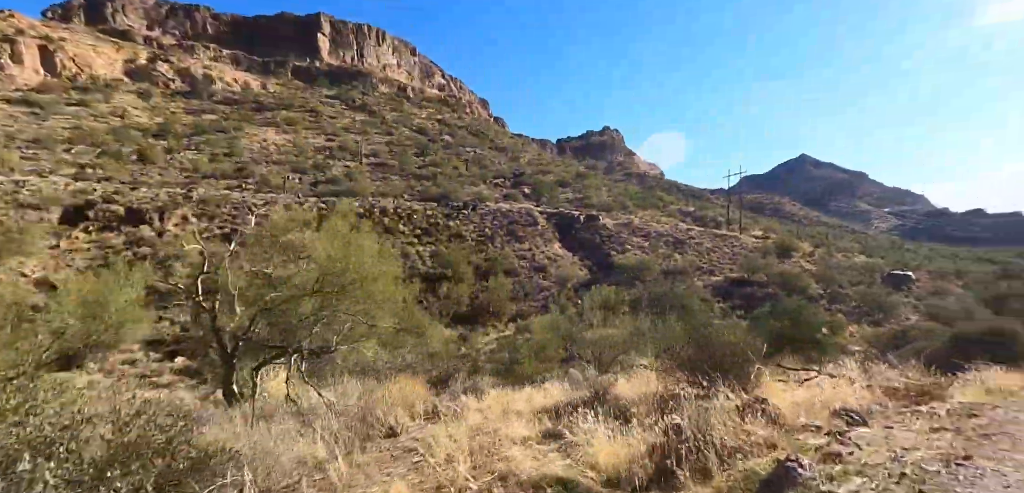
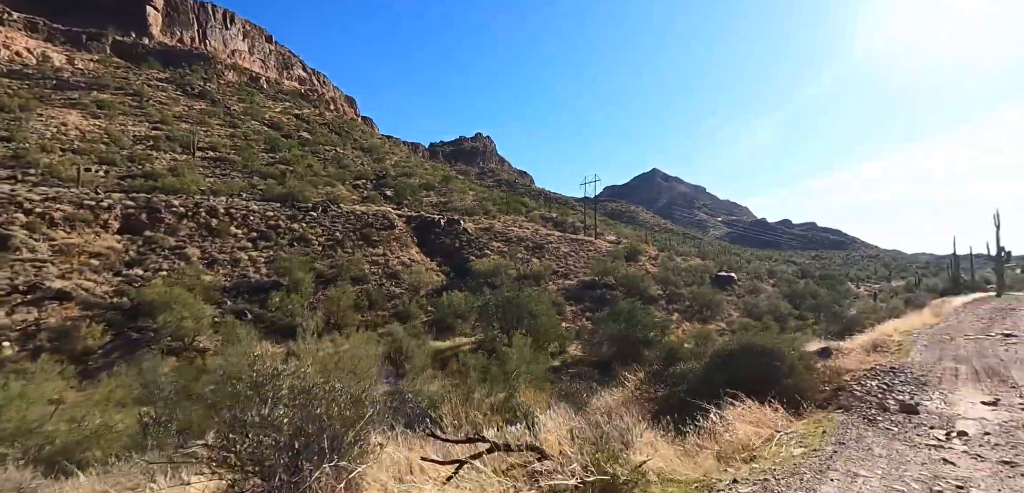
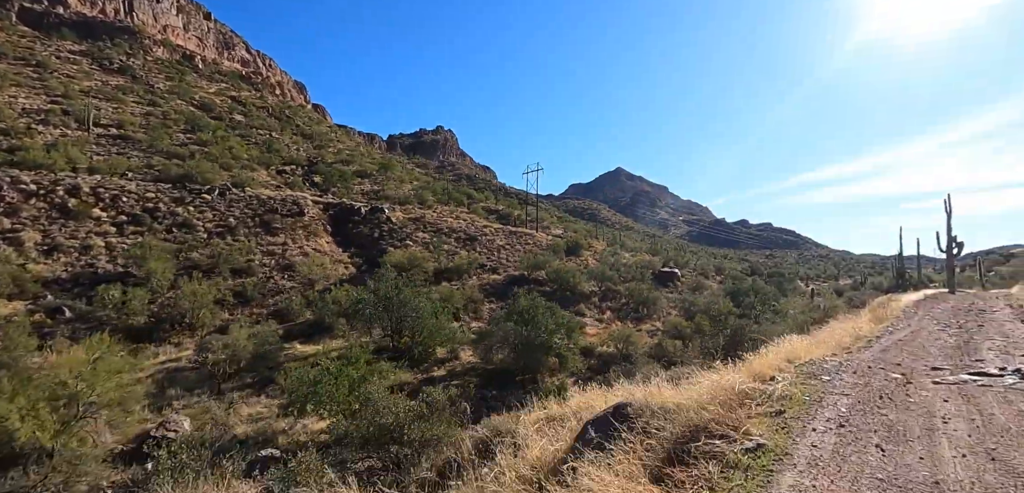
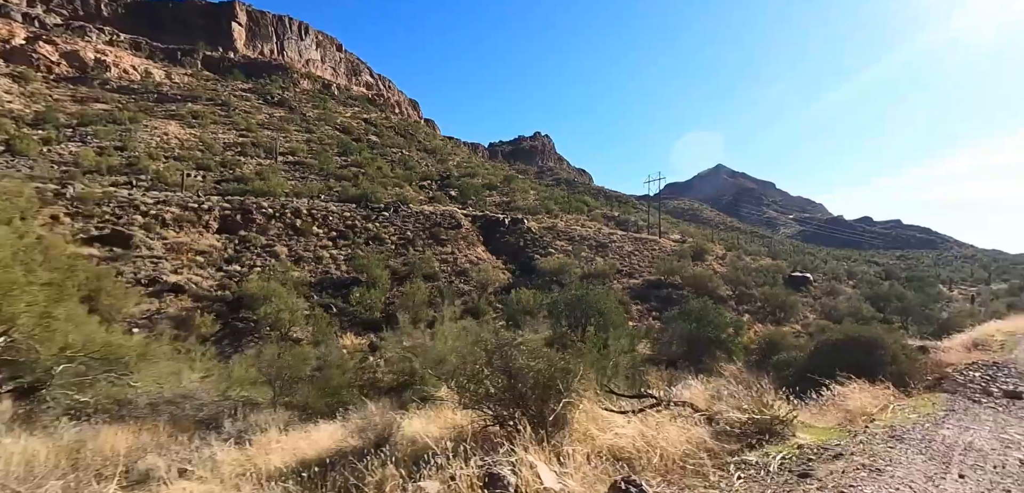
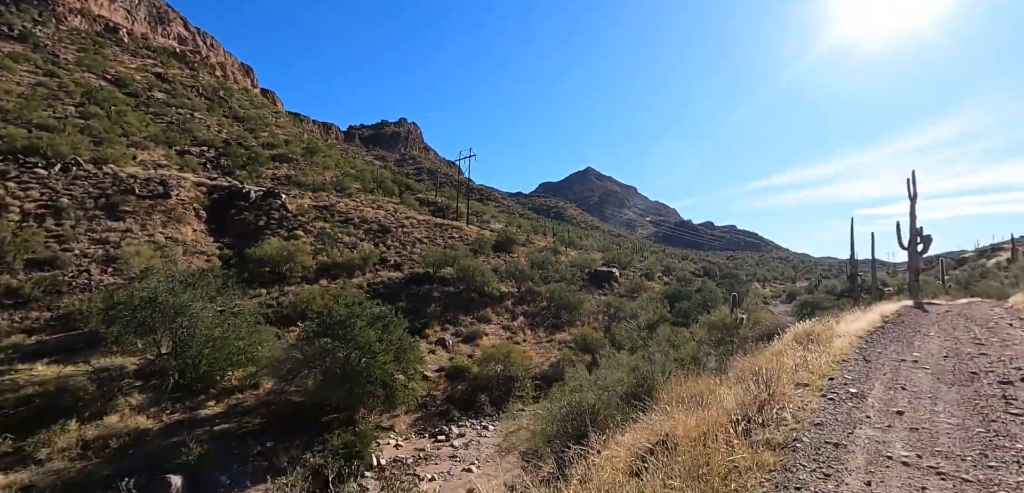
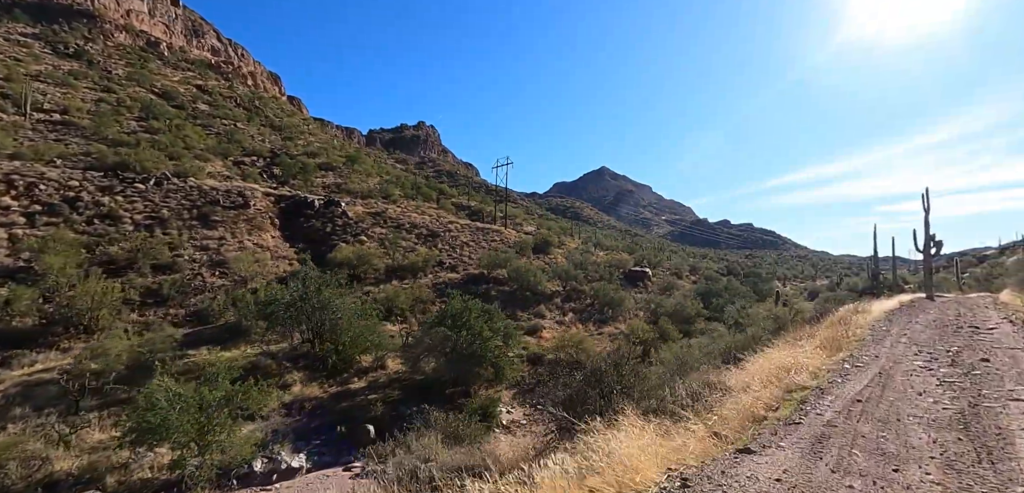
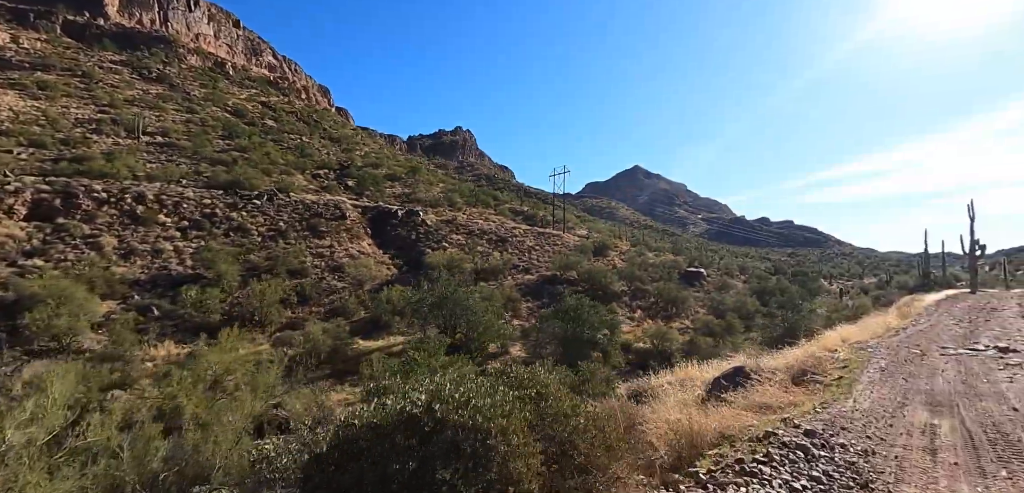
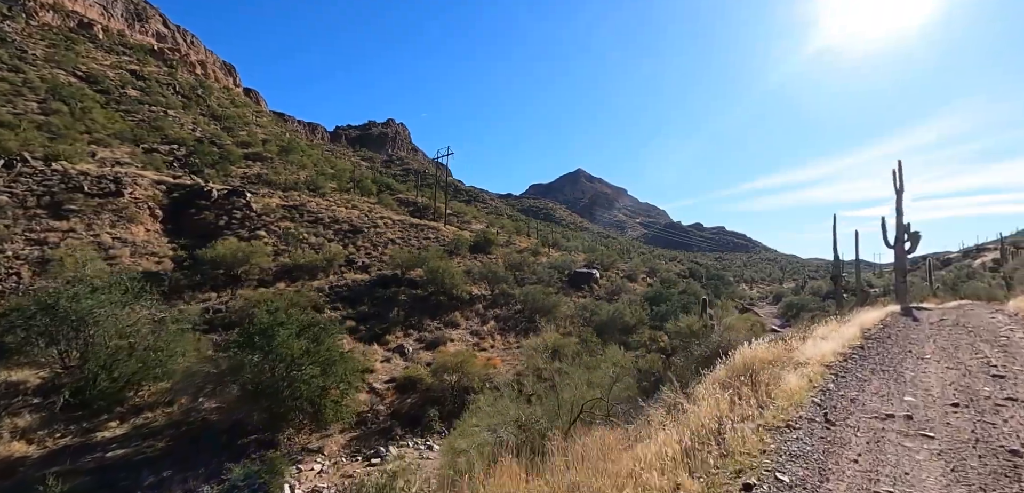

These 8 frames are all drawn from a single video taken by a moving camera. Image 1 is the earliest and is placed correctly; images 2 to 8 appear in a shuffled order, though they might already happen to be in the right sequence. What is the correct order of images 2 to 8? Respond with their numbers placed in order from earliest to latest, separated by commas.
4, 2, 7, 3, 6, 5, 8
